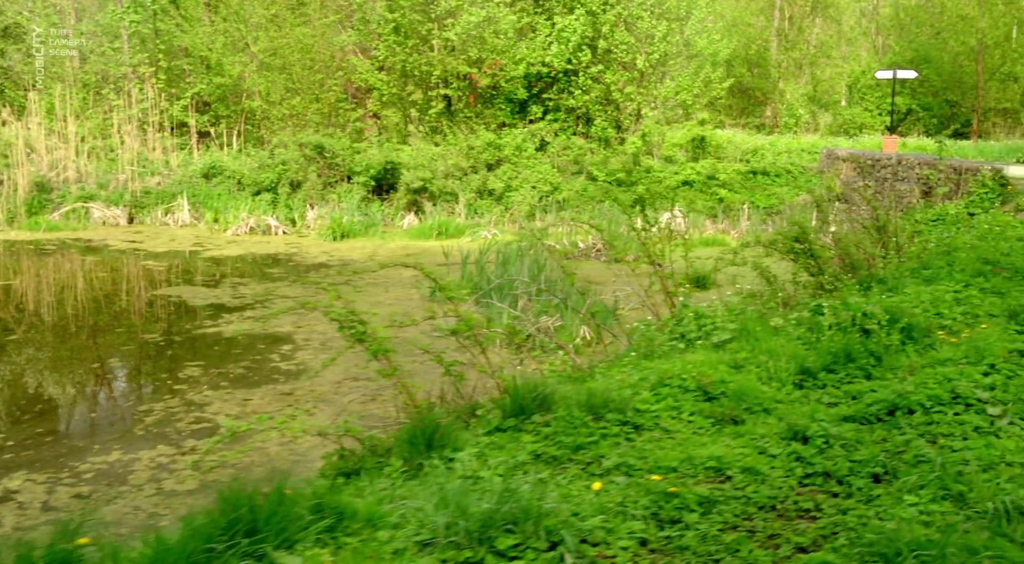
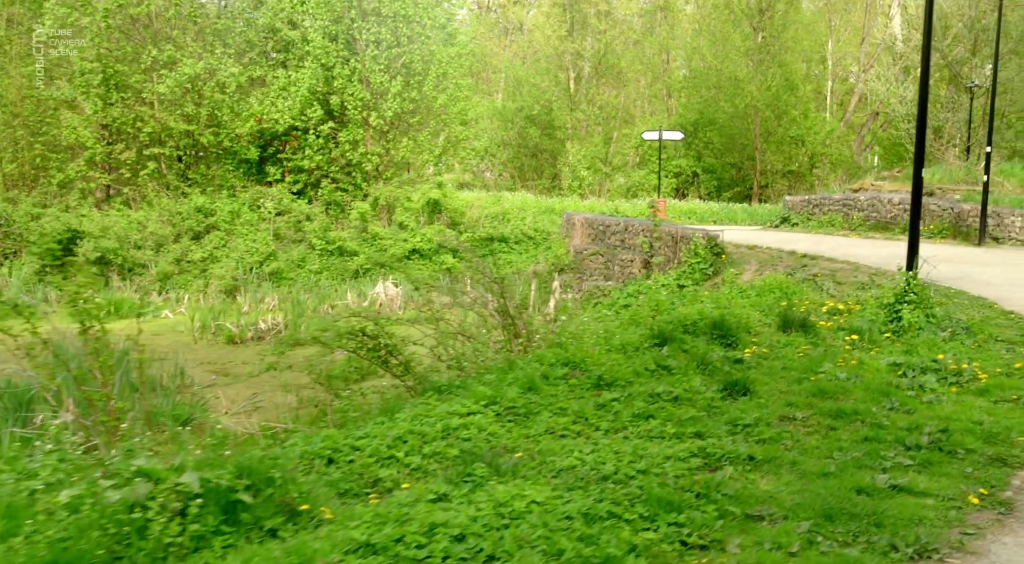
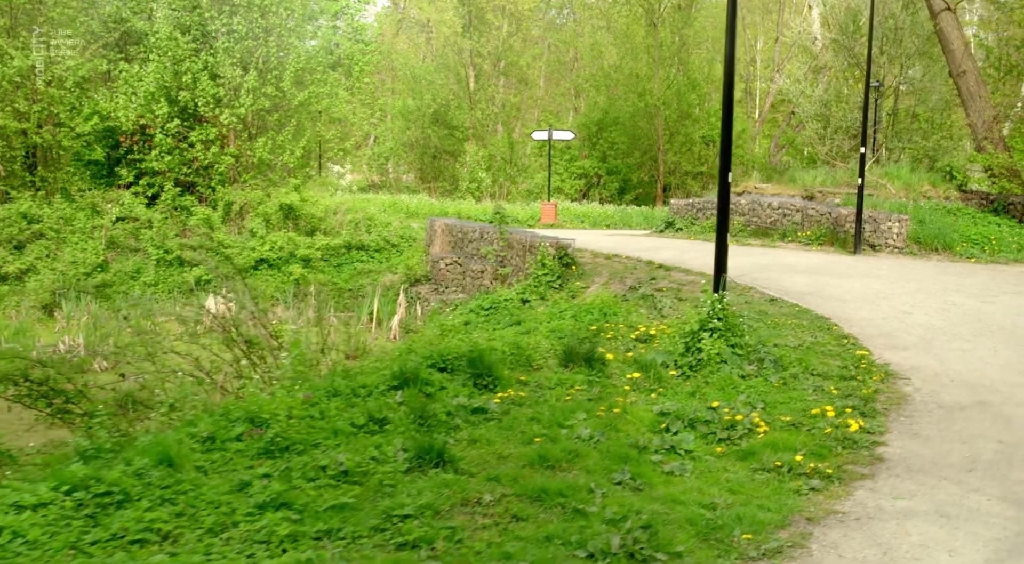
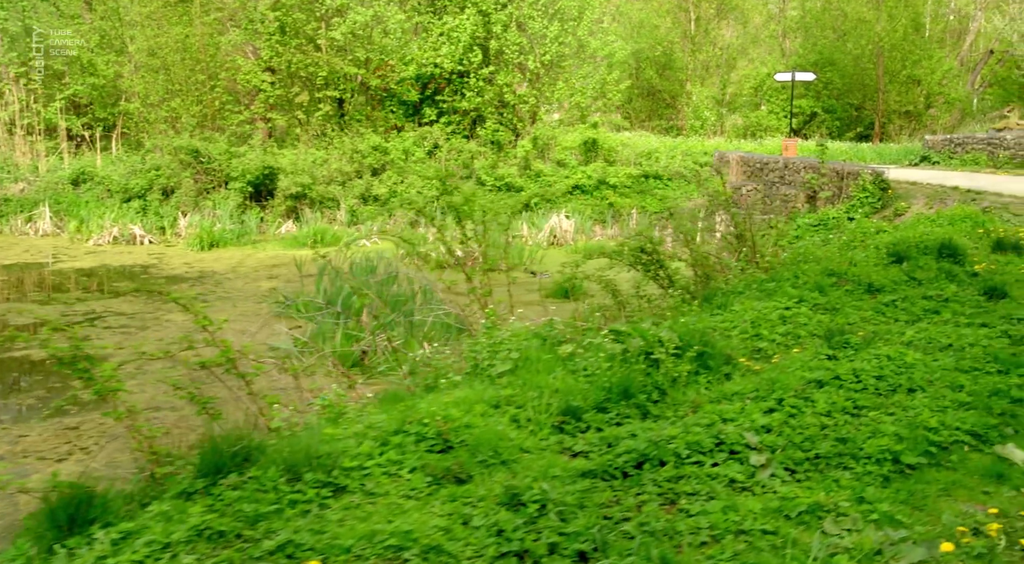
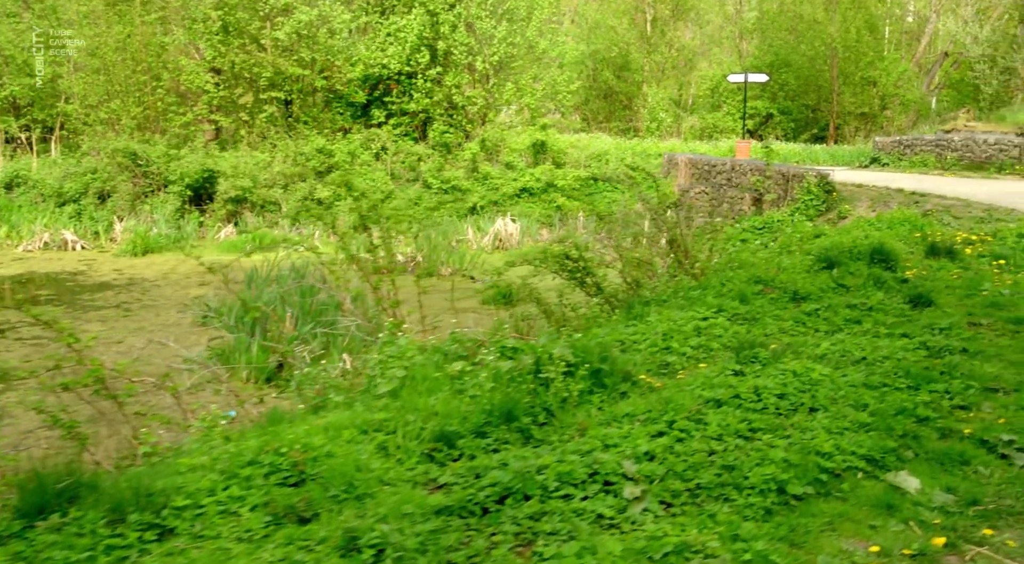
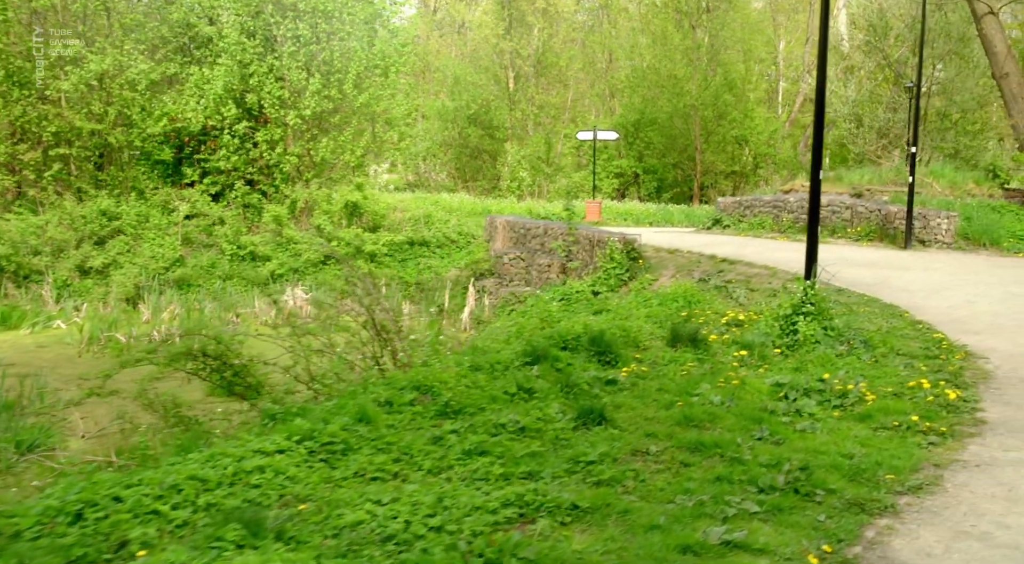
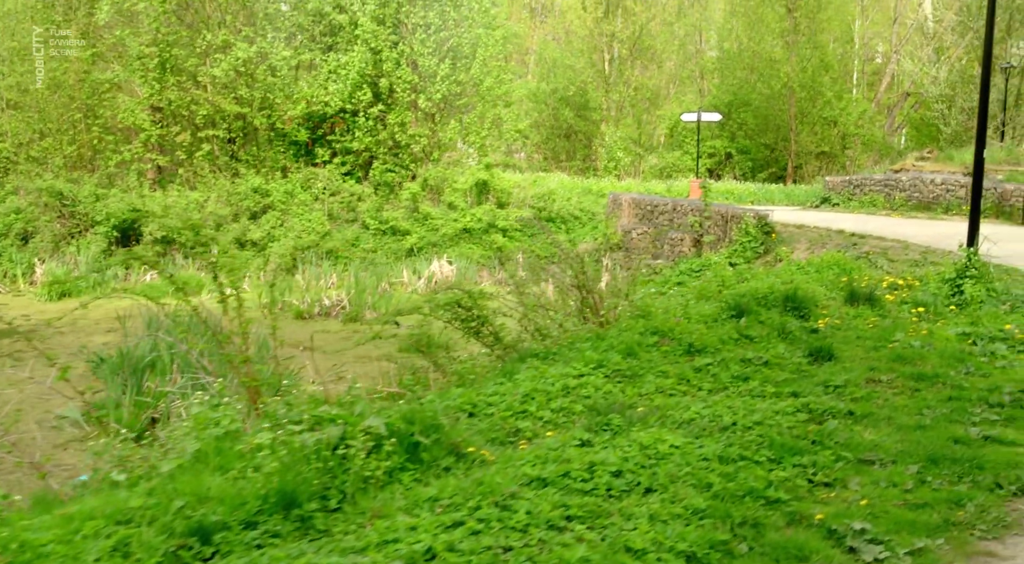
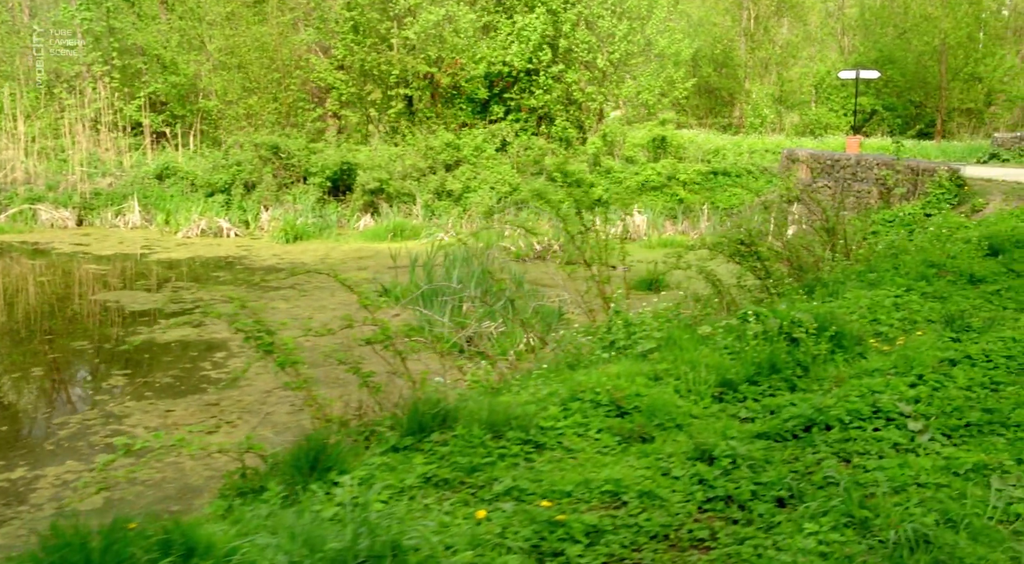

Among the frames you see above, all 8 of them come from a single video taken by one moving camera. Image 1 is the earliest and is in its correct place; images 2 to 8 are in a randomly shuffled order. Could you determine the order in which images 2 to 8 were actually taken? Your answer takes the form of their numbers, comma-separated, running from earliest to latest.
8, 4, 5, 7, 2, 6, 3
